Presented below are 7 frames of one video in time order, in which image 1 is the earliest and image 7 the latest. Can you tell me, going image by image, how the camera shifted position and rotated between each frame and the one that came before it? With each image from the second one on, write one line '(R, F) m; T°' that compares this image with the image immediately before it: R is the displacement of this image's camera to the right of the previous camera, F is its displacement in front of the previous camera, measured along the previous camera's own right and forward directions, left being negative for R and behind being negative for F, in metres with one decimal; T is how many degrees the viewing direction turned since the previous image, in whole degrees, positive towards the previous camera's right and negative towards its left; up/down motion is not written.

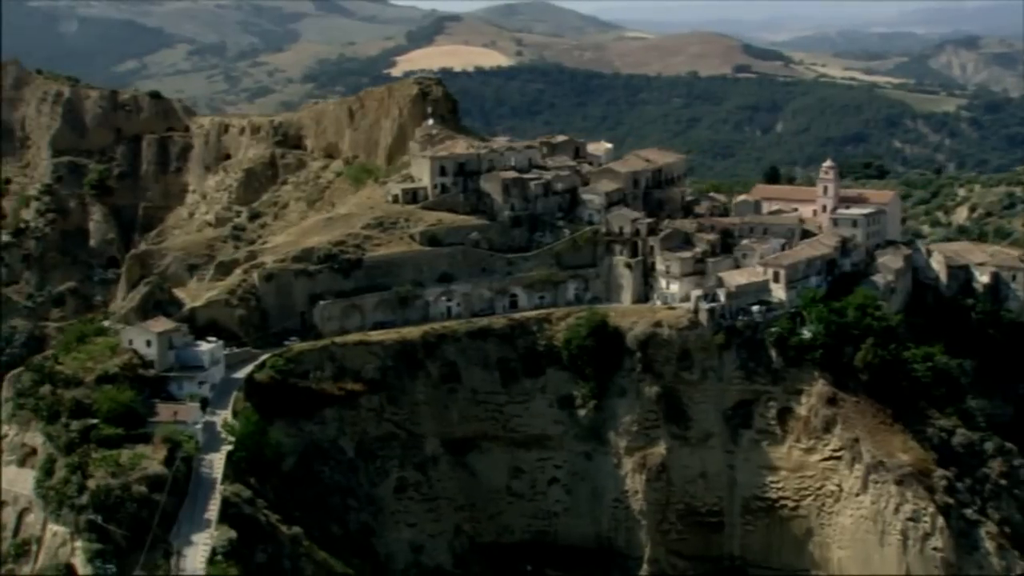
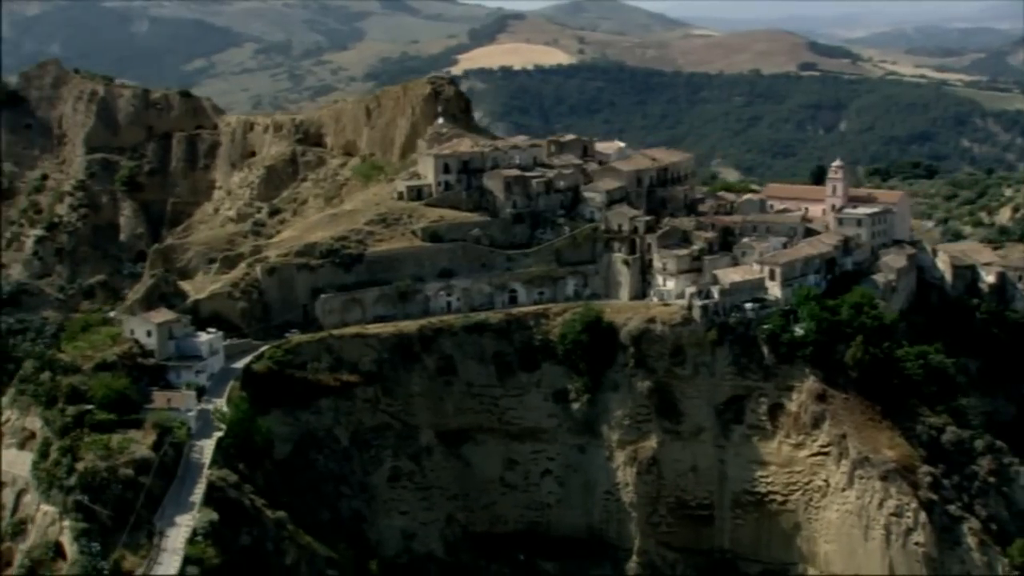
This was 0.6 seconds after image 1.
(+2.0, -0.9) m; -3°
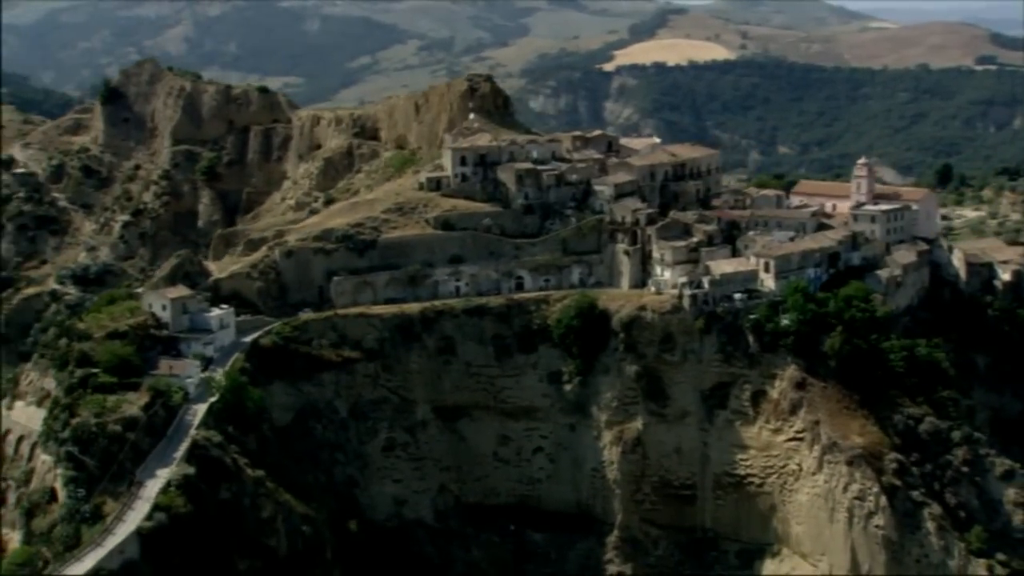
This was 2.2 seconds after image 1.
(+5.1, -2.3) m; -6°
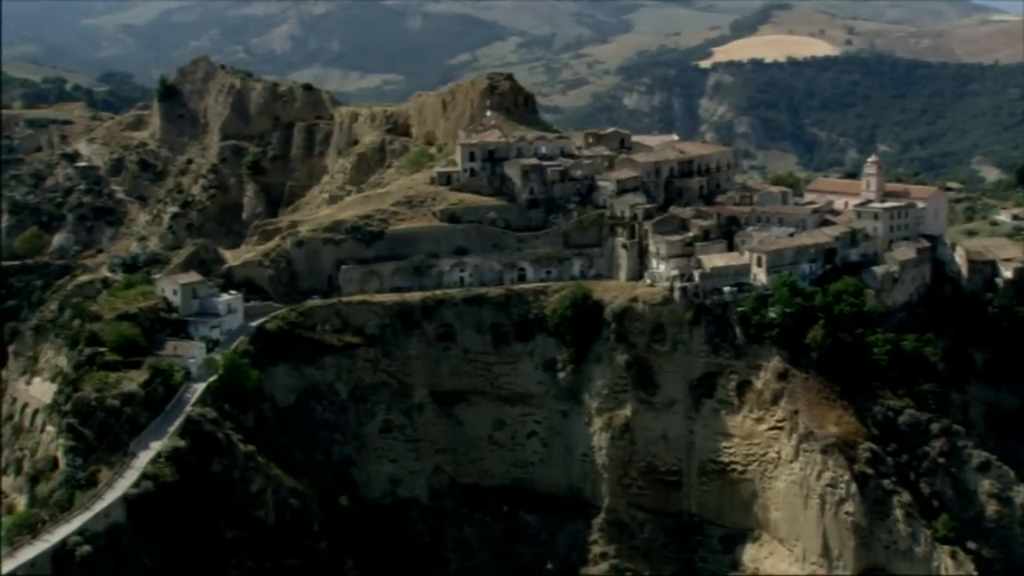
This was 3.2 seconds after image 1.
(+3.3, -1.7) m; -4°
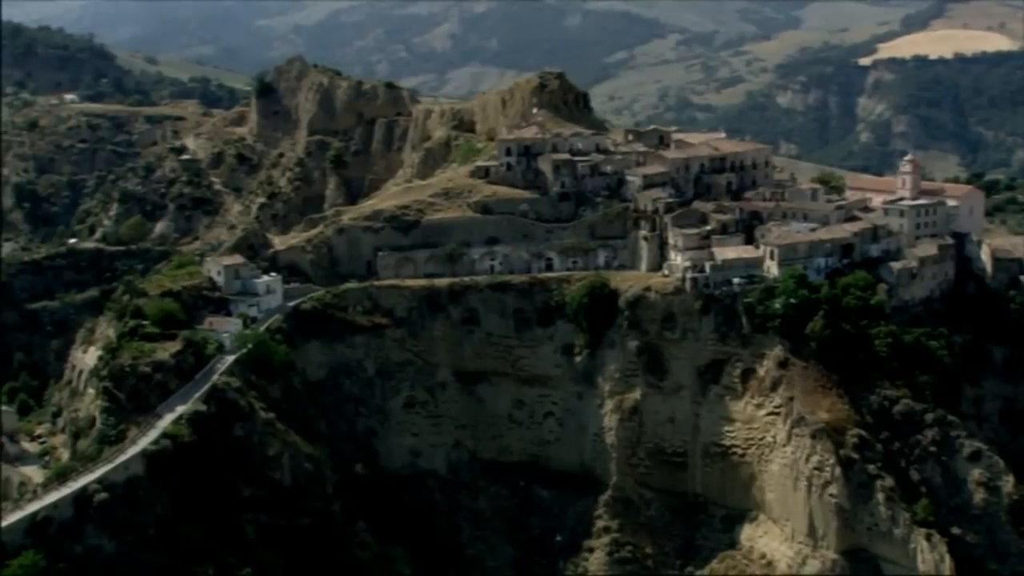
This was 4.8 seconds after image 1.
(+4.6, -2.6) m; -6°
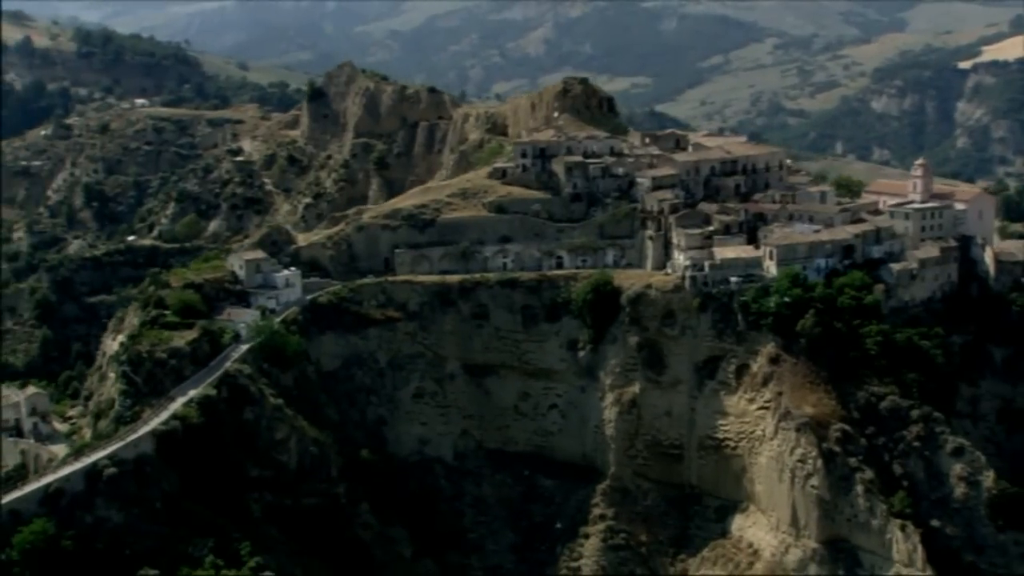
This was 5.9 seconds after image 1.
(+3.0, -2.0) m; -4°
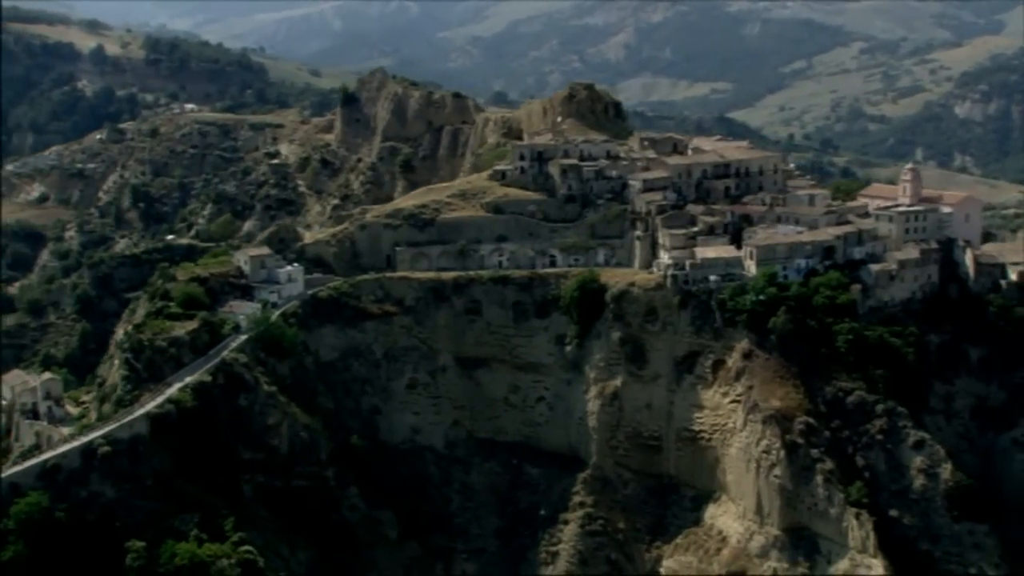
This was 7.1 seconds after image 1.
(+3.2, -2.2) m; -3°
